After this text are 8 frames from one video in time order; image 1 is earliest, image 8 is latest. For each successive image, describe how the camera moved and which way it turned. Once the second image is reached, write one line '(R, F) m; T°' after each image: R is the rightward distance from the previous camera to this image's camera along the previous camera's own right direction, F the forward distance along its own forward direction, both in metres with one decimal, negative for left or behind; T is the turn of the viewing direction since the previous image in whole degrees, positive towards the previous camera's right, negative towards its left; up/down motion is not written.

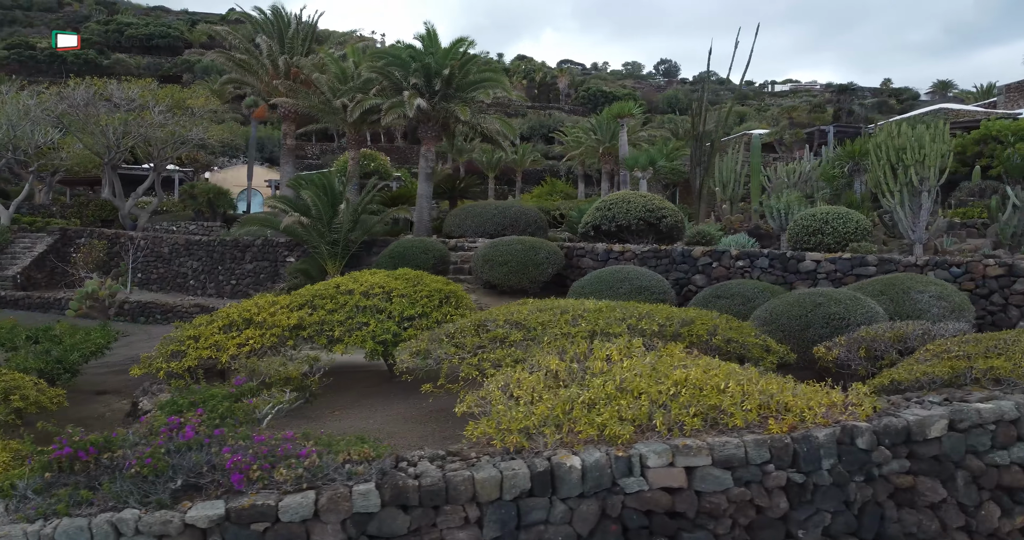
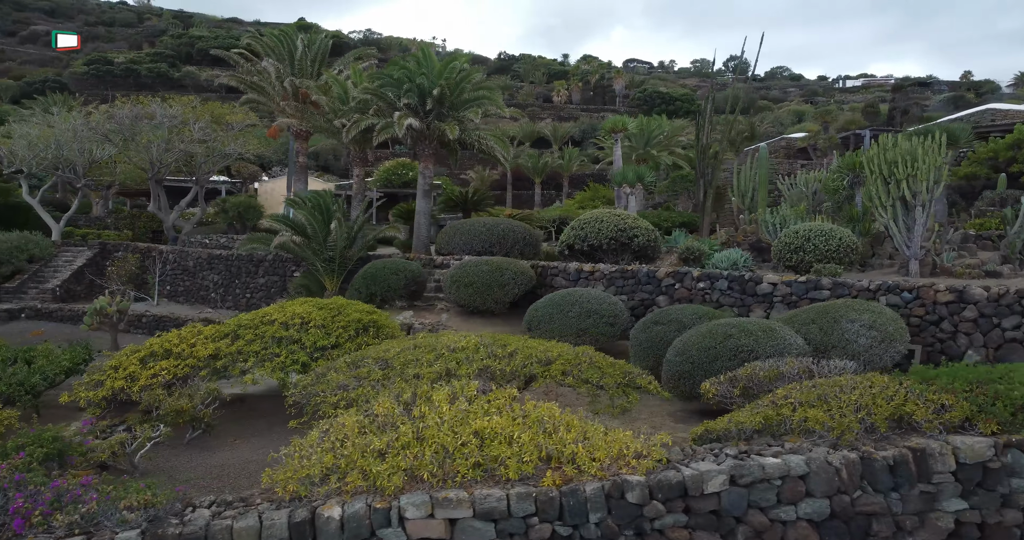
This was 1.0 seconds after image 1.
(+1.4, -0.1) m; -5°
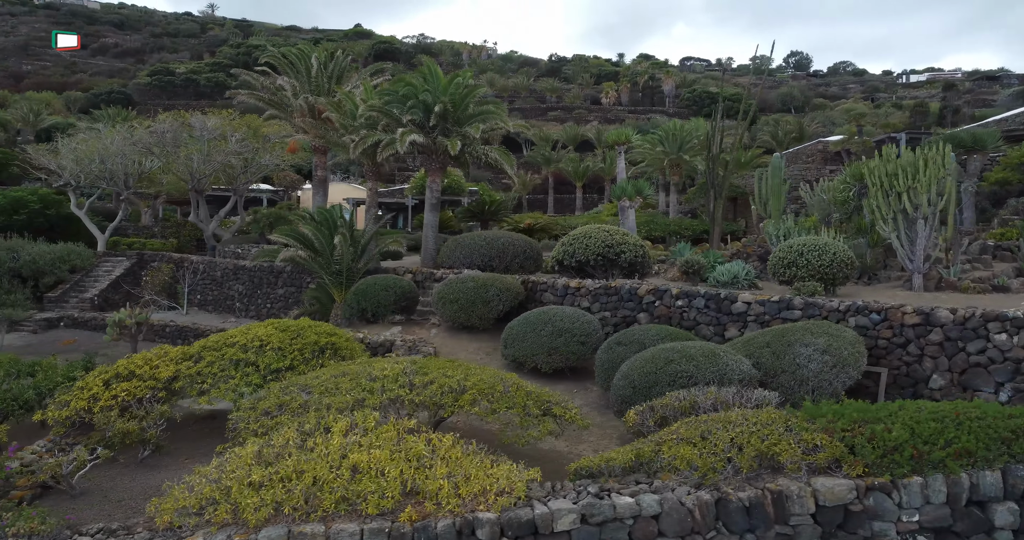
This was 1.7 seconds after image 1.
(+1.0, -0.1) m; -4°
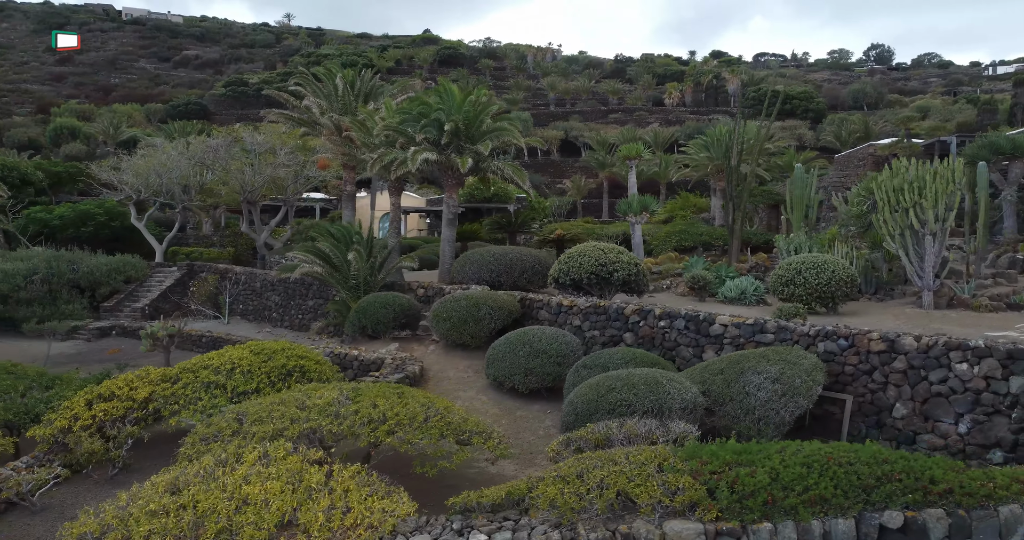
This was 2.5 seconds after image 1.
(+1.2, -0.2) m; -5°
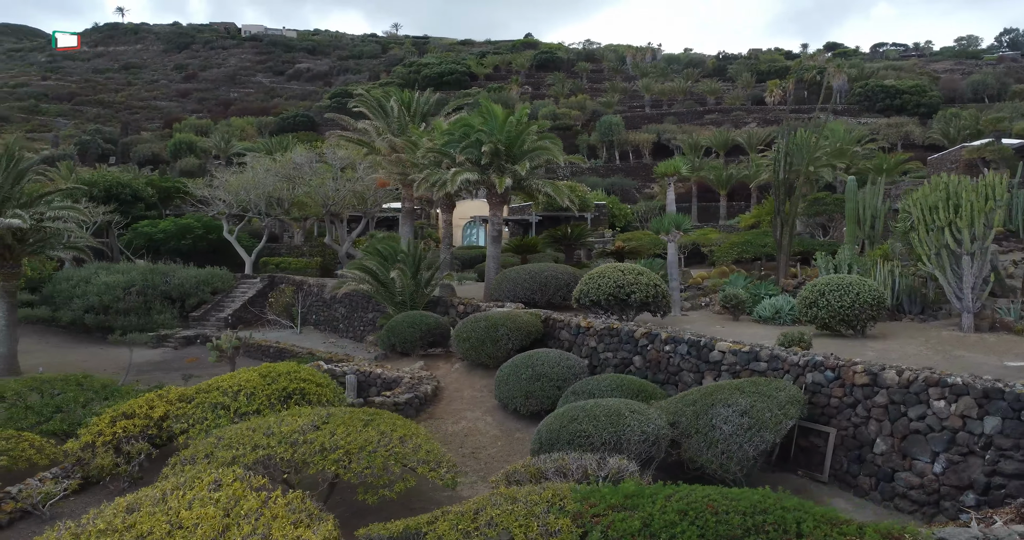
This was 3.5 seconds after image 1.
(+1.3, -0.2) m; -8°
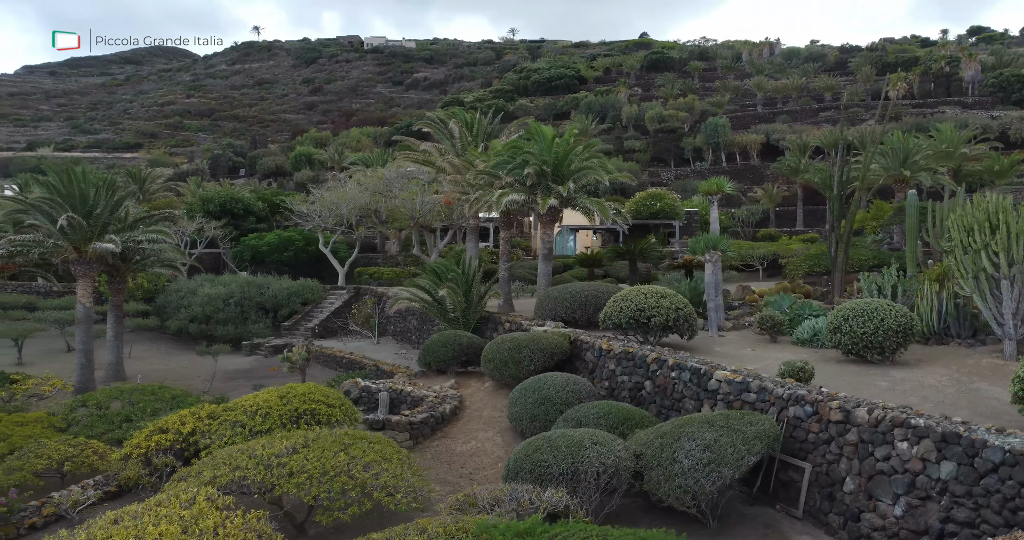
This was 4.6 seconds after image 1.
(+1.5, -0.3) m; -9°
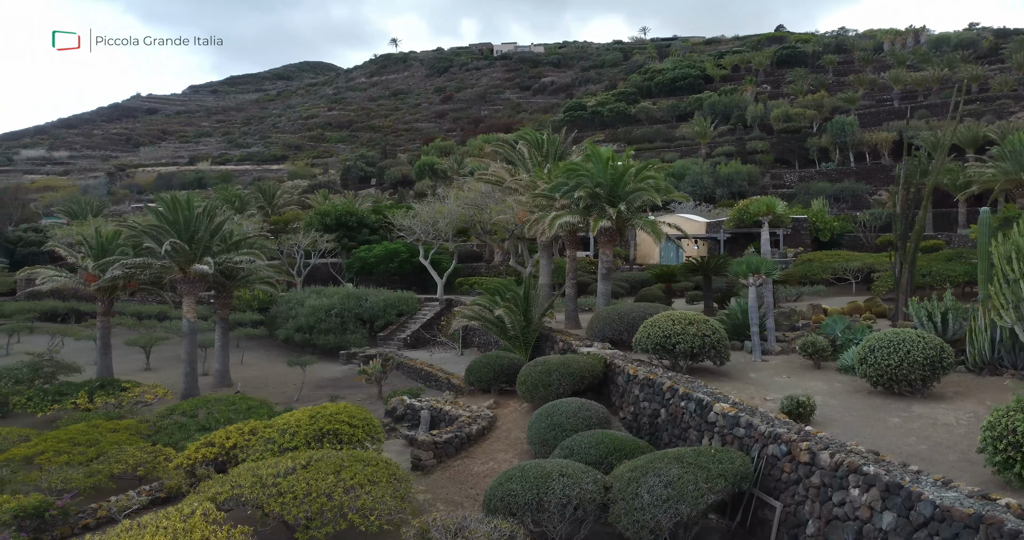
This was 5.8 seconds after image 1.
(+1.7, -0.4) m; -10°
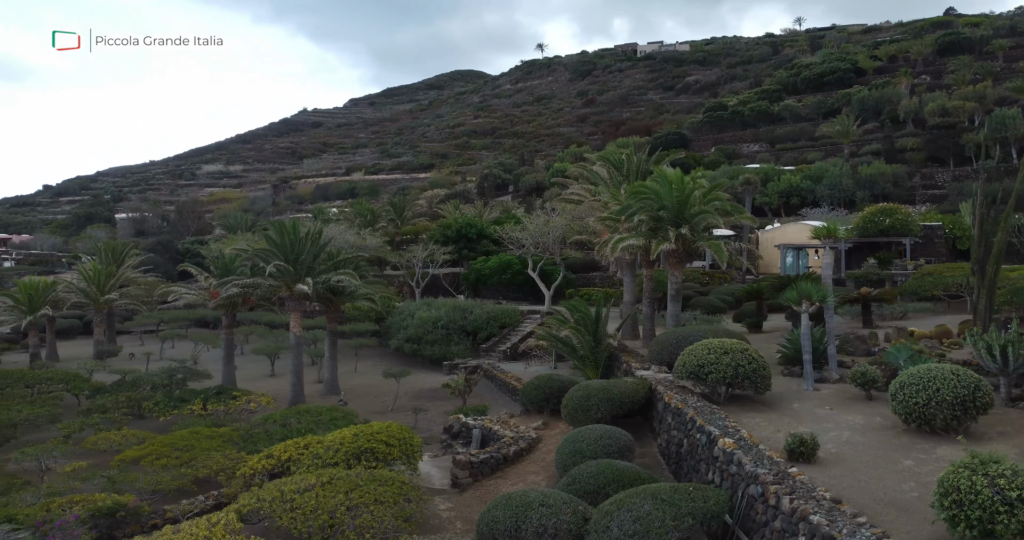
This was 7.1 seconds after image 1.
(+1.8, -0.4) m; -11°
